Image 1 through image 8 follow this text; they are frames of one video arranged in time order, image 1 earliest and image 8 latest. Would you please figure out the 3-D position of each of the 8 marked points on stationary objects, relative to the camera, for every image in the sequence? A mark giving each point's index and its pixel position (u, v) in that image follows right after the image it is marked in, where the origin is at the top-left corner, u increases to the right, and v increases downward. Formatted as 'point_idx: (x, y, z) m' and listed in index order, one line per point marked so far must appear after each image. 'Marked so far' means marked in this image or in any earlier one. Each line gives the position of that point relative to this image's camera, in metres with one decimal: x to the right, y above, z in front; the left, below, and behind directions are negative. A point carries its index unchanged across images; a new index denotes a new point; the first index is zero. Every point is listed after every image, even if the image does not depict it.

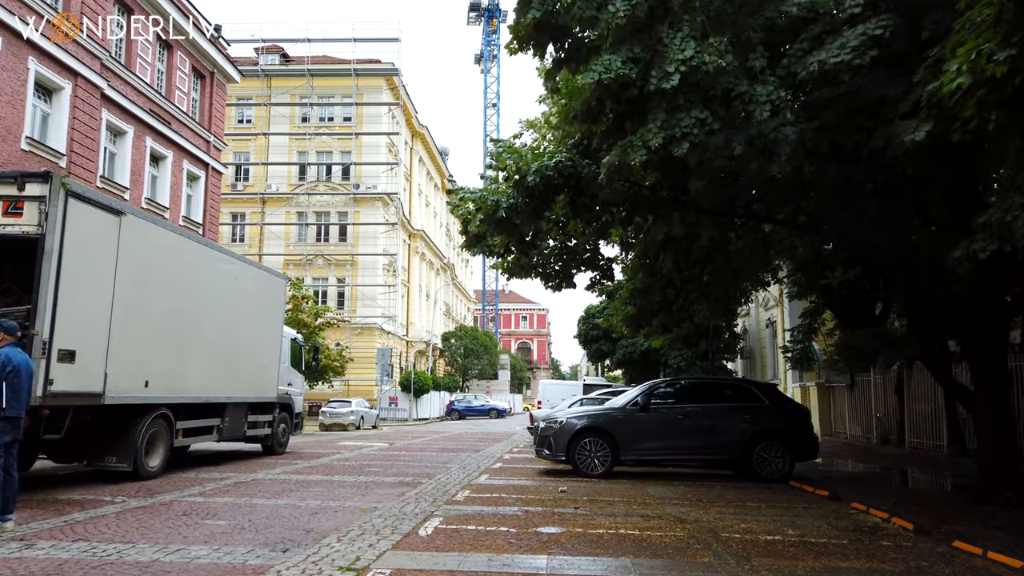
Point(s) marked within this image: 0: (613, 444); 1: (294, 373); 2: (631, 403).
0: (+1.7, -2.6, +13.4) m
1: (-5.0, -2.0, +18.3) m
2: (+2.1, -2.0, +13.7) m
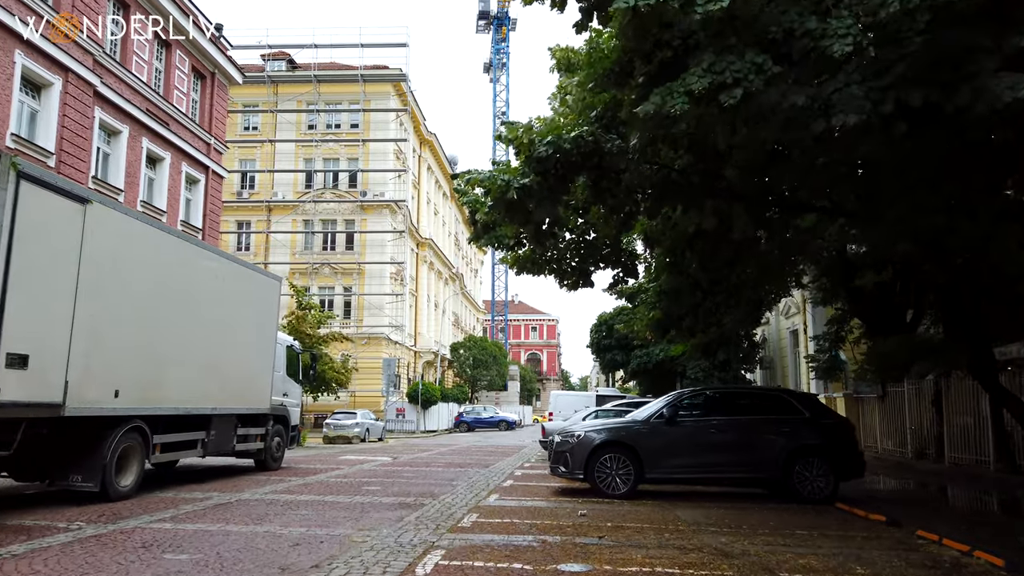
0: (+1.9, -2.6, +12.1) m
1: (-4.7, -2.0, +17.1) m
2: (+2.3, -2.0, +12.4) m
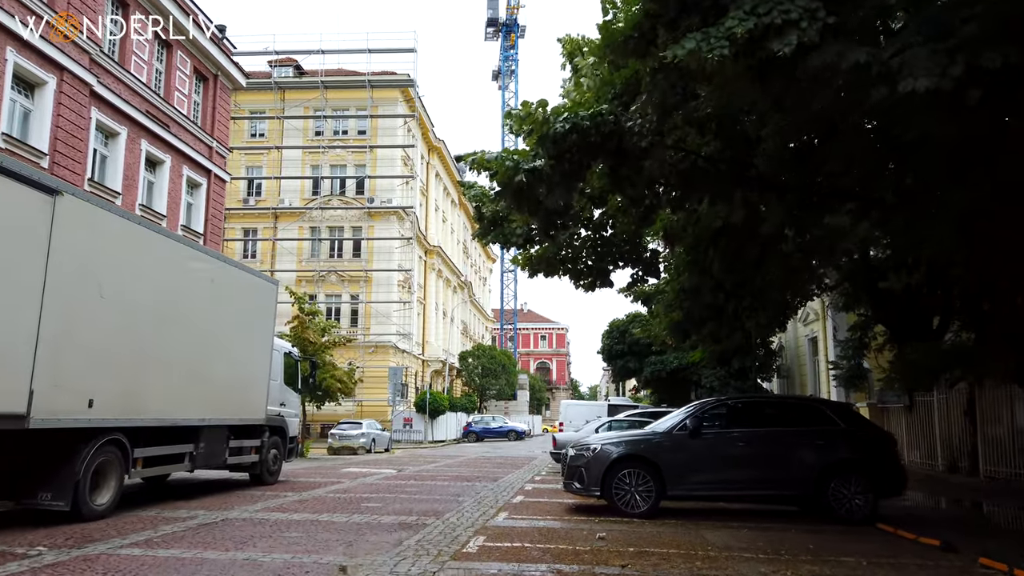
0: (+2.1, -2.7, +11.2) m
1: (-4.5, -2.1, +16.2) m
2: (+2.4, -2.0, +11.5) m
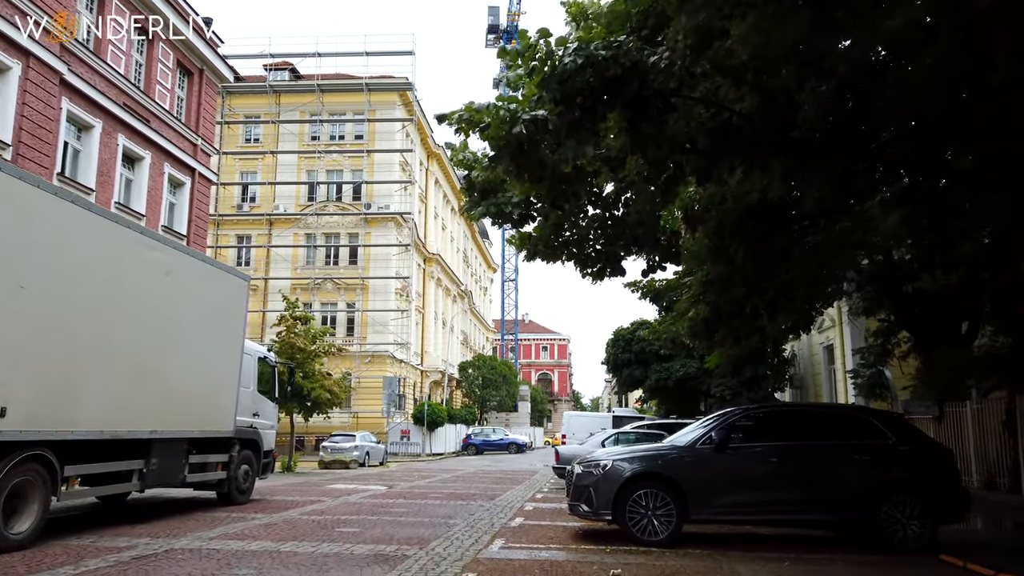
0: (+2.0, -2.5, +9.7) m
1: (-4.6, -2.1, +14.7) m
2: (+2.4, -1.9, +9.9) m
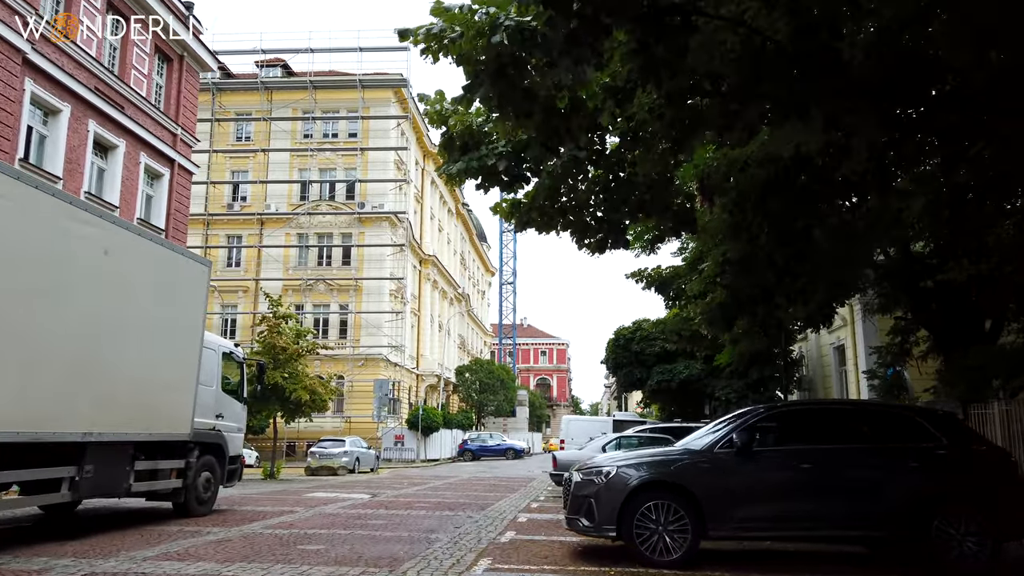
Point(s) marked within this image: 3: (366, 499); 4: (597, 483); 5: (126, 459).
0: (+1.9, -2.3, +8.3) m
1: (-4.7, -1.9, +13.3) m
2: (+2.3, -1.7, +8.6) m
3: (-3.1, -4.4, +16.8) m
4: (+0.9, -2.1, +8.5) m
5: (-4.9, -2.2, +10.2) m
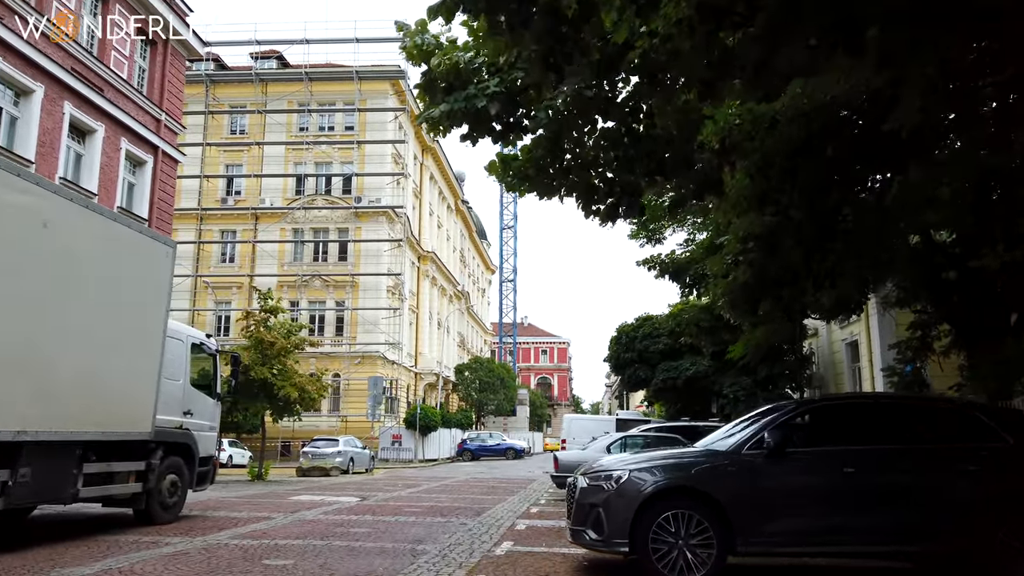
0: (+1.9, -2.1, +7.1) m
1: (-4.7, -1.7, +12.2) m
2: (+2.2, -1.4, +7.4) m
3: (-3.1, -4.2, +15.6) m
4: (+0.9, -1.9, +7.4) m
5: (-4.9, -1.9, +9.1) m
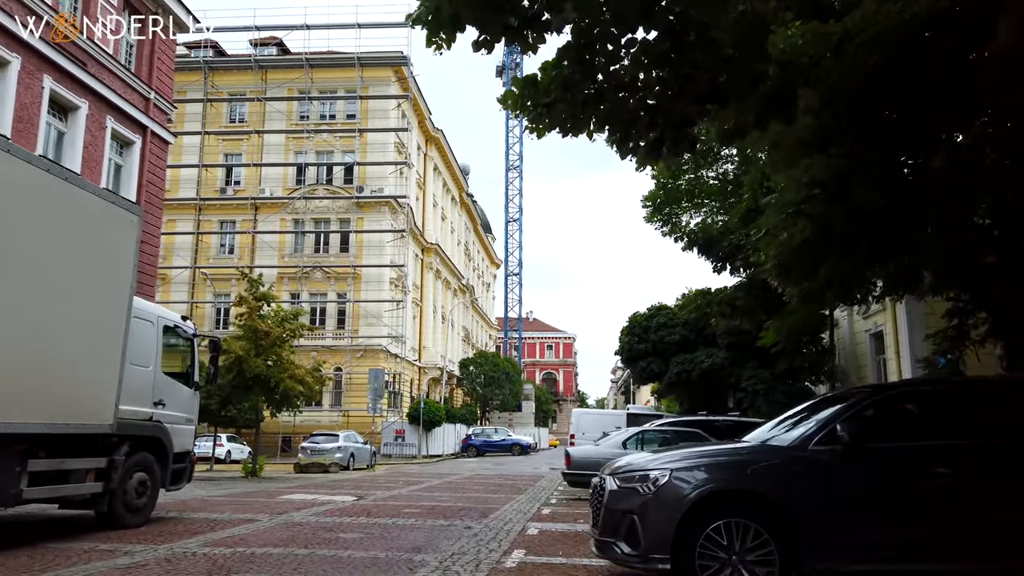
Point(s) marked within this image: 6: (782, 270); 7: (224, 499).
0: (+2.0, -1.8, +5.8) m
1: (-4.6, -1.4, +10.9) m
2: (+2.3, -1.1, +6.1) m
3: (-3.0, -3.9, +14.4) m
4: (+1.0, -1.6, +6.1) m
5: (-4.8, -1.6, +7.8) m
6: (+2.8, +0.1, +8.3) m
7: (-5.1, -3.7, +14.1) m
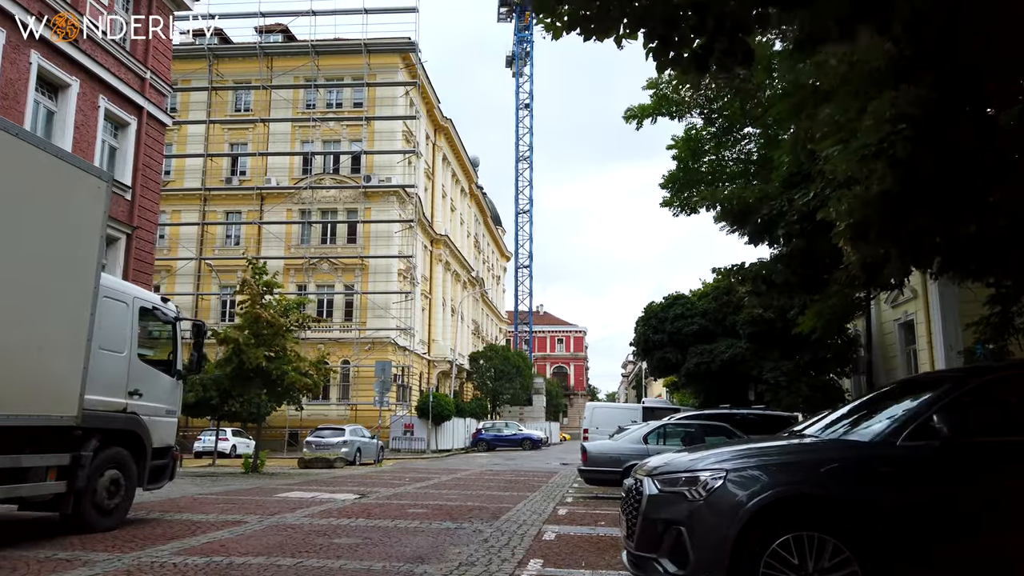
0: (+2.1, -1.6, +4.8) m
1: (-4.4, -1.1, +9.9) m
2: (+2.4, -0.9, +5.0) m
3: (-2.7, -3.6, +13.3) m
4: (+1.1, -1.3, +5.0) m
5: (-4.7, -1.4, +6.8) m
6: (+3.0, +0.4, +7.2) m
7: (-4.8, -3.4, +13.1) m
